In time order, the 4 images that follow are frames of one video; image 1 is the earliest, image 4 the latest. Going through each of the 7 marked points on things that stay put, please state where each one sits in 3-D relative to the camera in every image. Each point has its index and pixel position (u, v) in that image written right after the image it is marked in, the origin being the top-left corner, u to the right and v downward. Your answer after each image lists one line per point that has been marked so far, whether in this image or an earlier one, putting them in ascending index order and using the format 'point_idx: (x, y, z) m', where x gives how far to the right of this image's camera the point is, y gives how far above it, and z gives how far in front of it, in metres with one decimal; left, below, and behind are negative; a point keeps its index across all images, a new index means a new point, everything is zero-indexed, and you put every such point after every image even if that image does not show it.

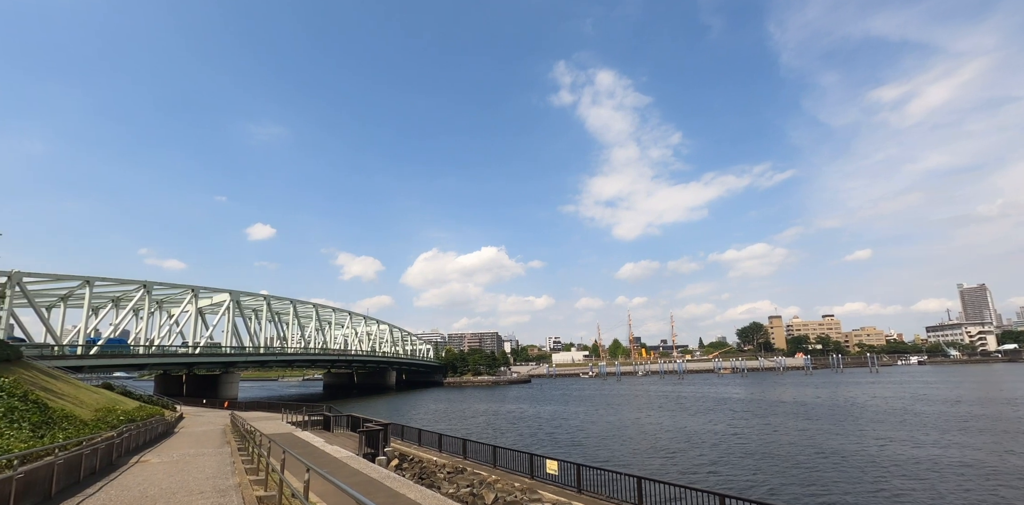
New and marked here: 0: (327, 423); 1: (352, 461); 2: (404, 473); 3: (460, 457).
0: (-6.6, -6.2, +17.2) m
1: (-3.5, -4.6, +10.4) m
2: (-2.6, -5.3, +11.3) m
3: (-1.4, -5.4, +12.4) m
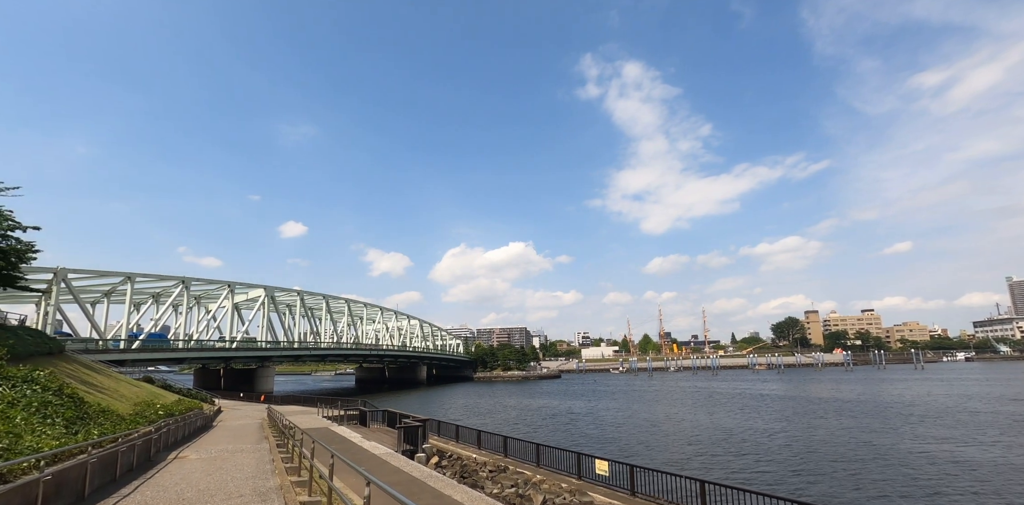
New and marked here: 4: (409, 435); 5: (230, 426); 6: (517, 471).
0: (-5.3, -5.9, +16.9) m
1: (-2.6, -4.4, +10.0) m
2: (-1.6, -5.0, +10.9) m
3: (-0.3, -5.1, +11.9) m
4: (-2.5, -4.4, +11.5) m
5: (-10.0, -6.1, +16.7) m
6: (+0.1, -4.8, +10.4) m
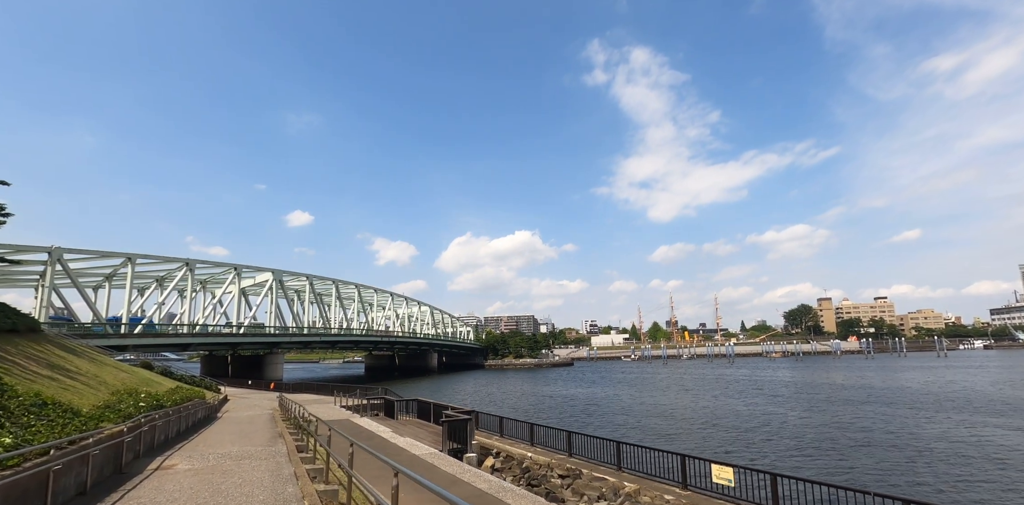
0: (-3.9, -4.9, +14.8) m
1: (-1.2, -3.5, +7.9) m
2: (-0.2, -4.1, +8.7) m
3: (+1.1, -4.2, +9.7) m
4: (-1.1, -3.5, +9.4) m
5: (-8.6, -5.1, +14.7) m
6: (+1.5, -3.9, +8.3) m
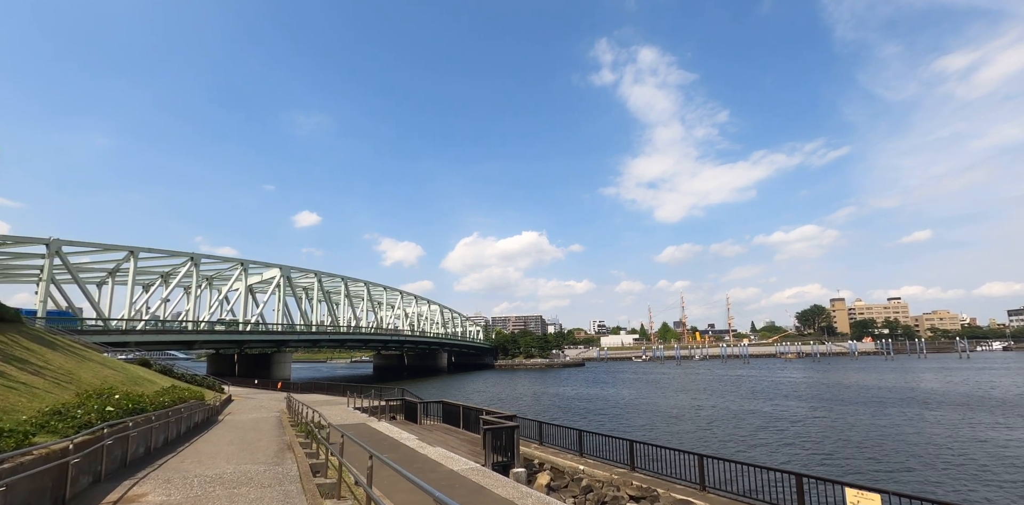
0: (-2.9, -4.5, +13.3) m
1: (-0.3, -3.0, +6.3) m
2: (+0.7, -3.7, +7.1) m
3: (+2.0, -3.7, +8.1) m
4: (-0.3, -3.1, +7.8) m
5: (-7.6, -4.7, +13.2) m
6: (+2.3, -3.5, +6.6) m
